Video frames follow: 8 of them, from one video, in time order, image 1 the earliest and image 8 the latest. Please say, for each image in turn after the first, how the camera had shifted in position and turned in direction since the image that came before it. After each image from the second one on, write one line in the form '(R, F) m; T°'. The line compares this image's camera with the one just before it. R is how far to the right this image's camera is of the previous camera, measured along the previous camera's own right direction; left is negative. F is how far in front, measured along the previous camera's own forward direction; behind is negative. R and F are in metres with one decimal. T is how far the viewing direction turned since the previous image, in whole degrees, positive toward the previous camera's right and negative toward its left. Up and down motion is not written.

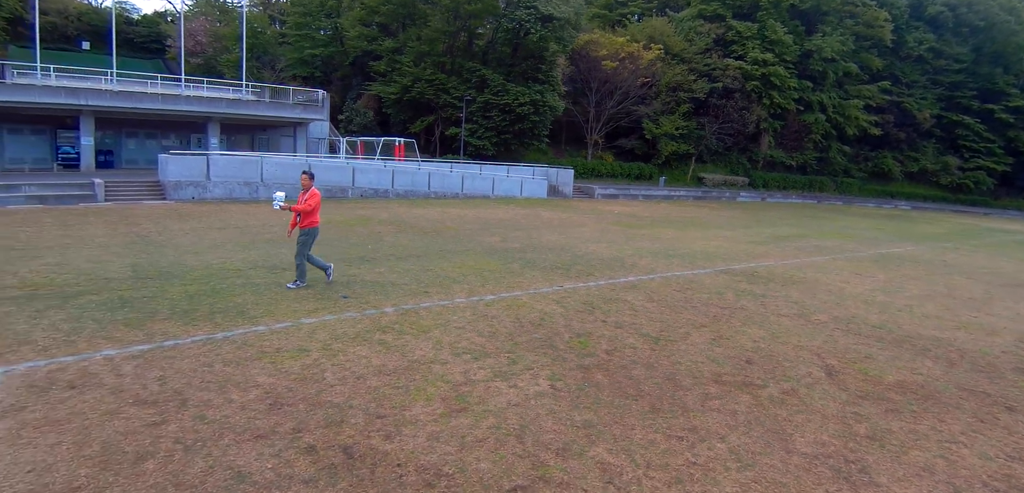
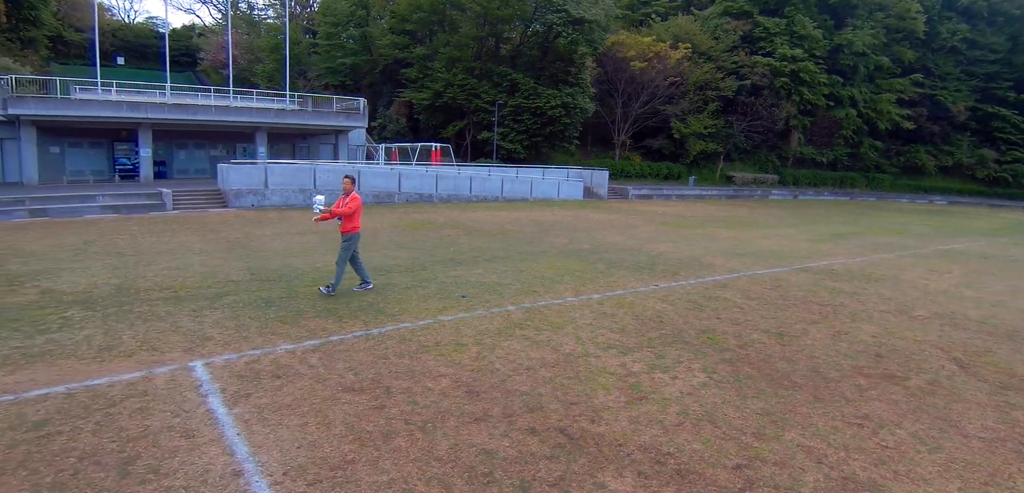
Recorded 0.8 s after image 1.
(-1.4, -0.4) m; -2°
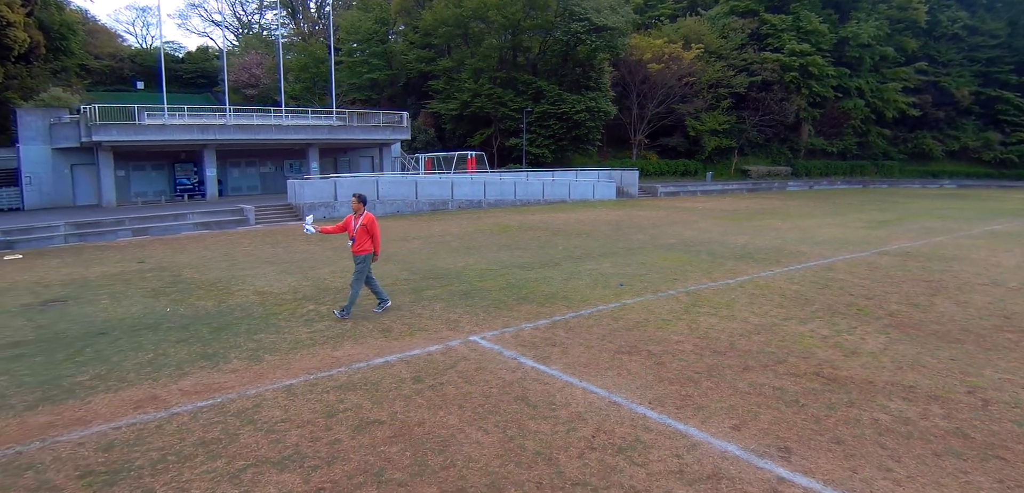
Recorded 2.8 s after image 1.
(-2.5, -1.2) m; 0°
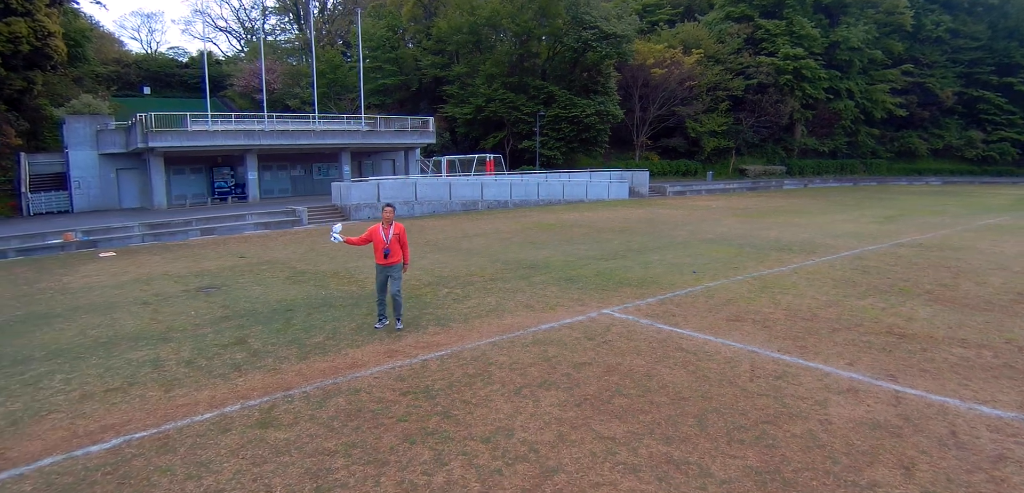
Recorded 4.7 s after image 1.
(-2.0, -1.6) m; +1°
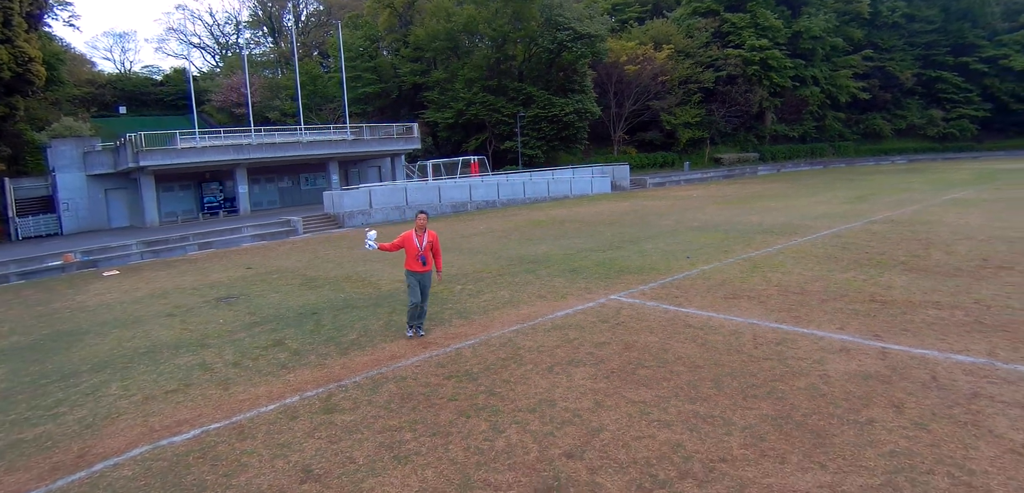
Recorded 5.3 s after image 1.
(-0.5, -0.6) m; +2°
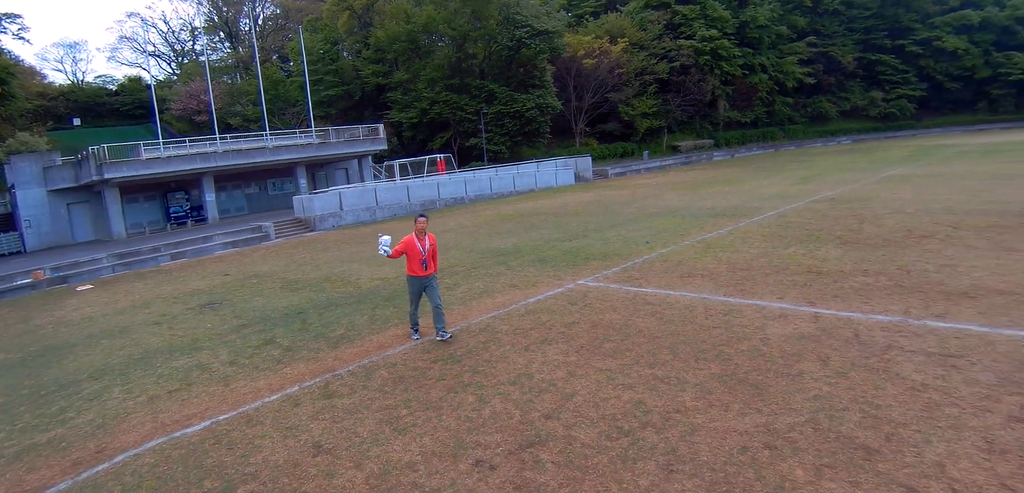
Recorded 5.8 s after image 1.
(-0.1, -0.7) m; +3°
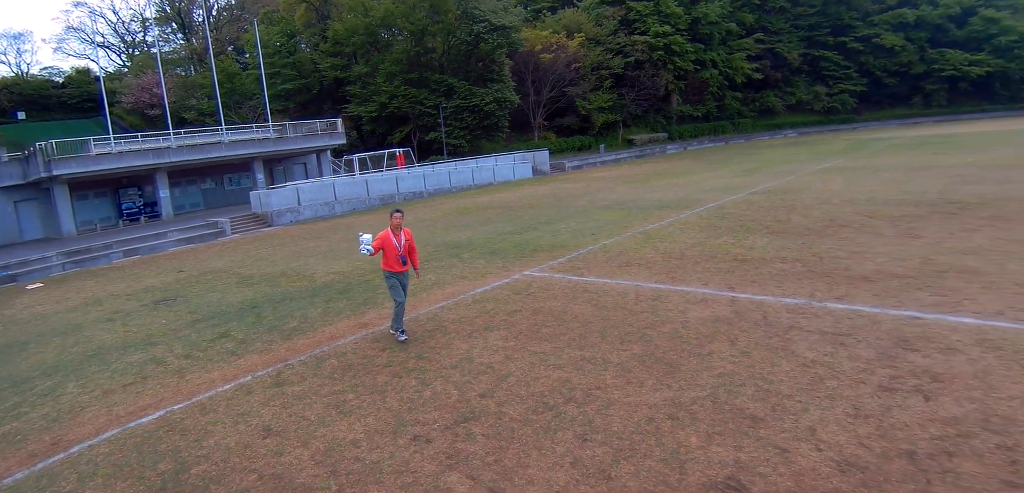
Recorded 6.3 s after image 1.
(+0.3, -0.5) m; +3°
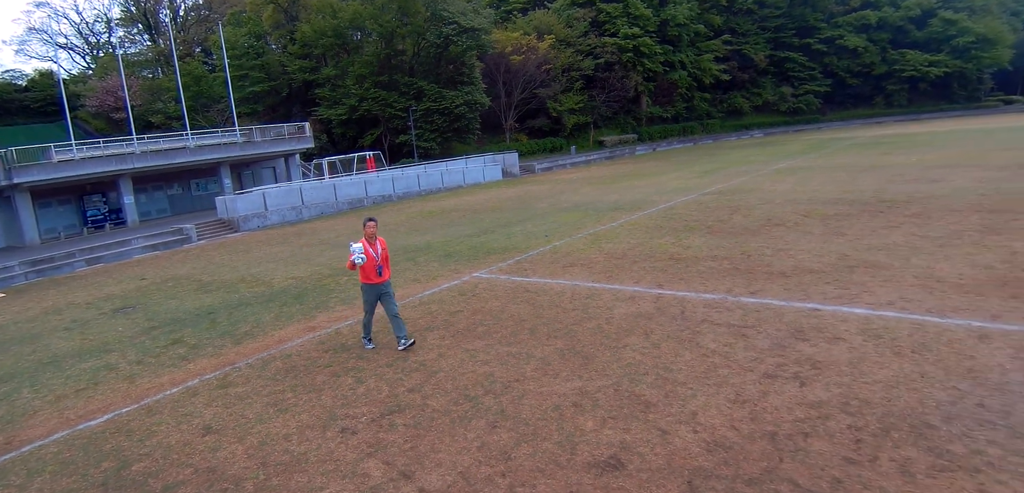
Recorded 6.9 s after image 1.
(+0.6, -0.5) m; +2°
